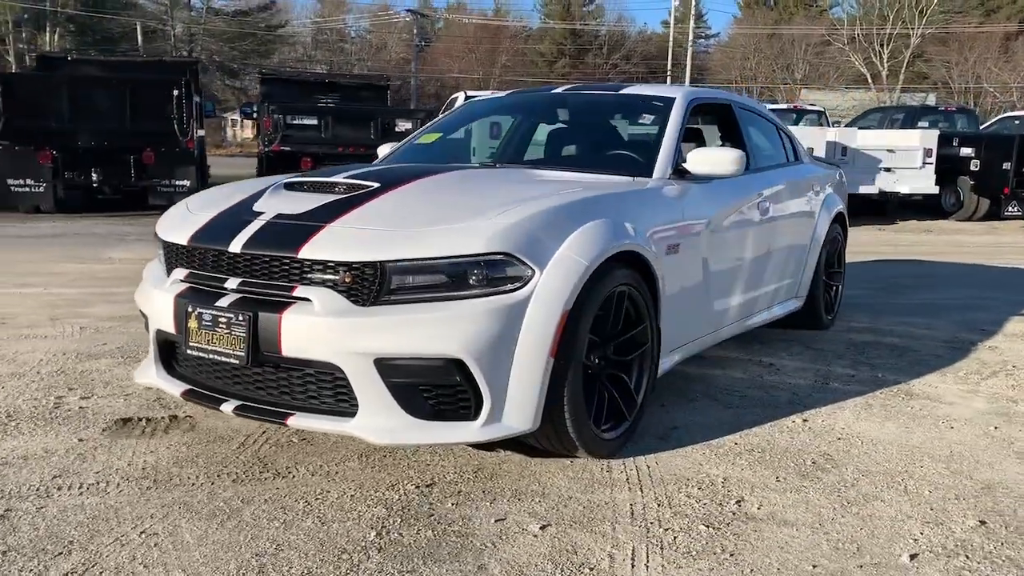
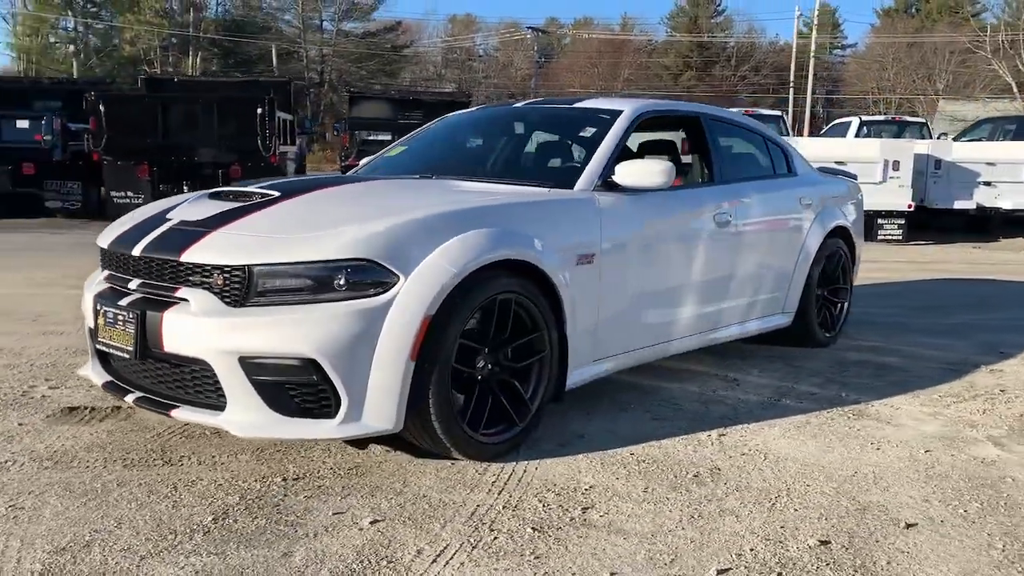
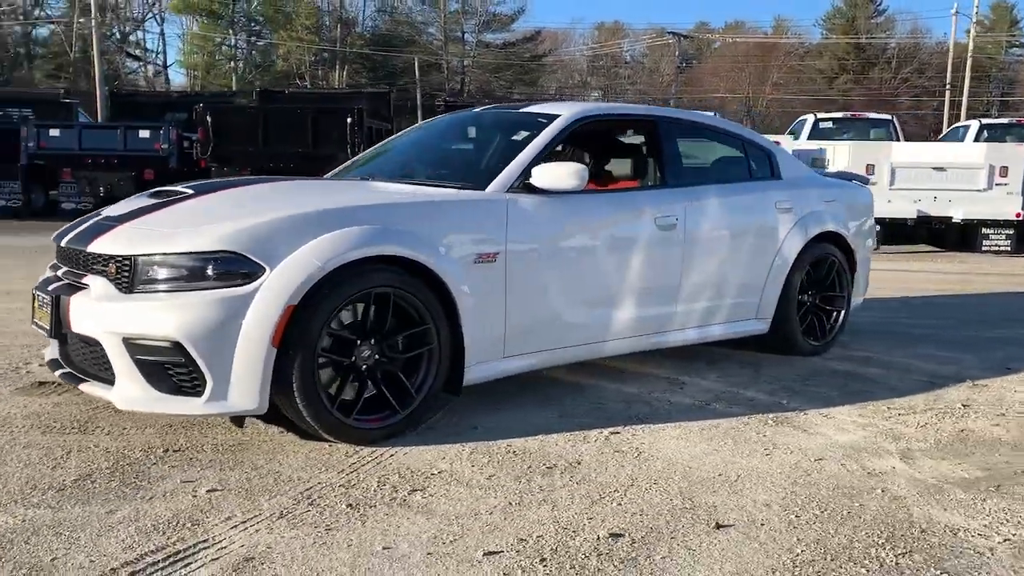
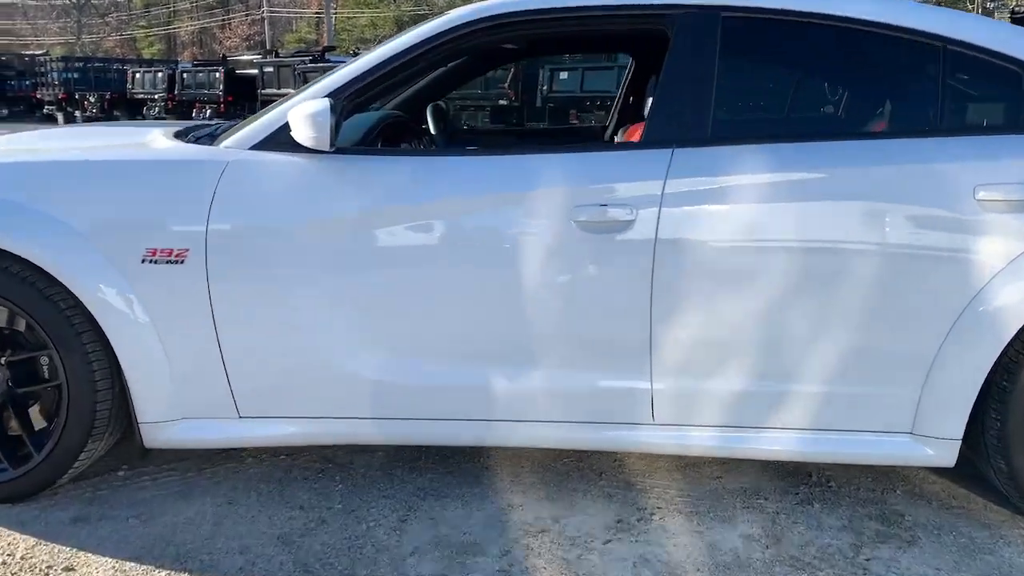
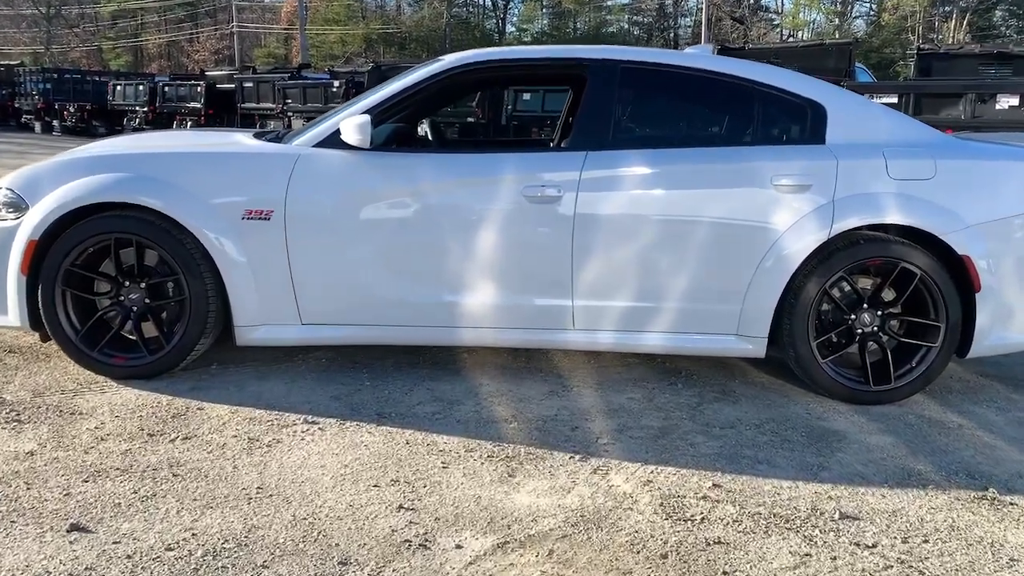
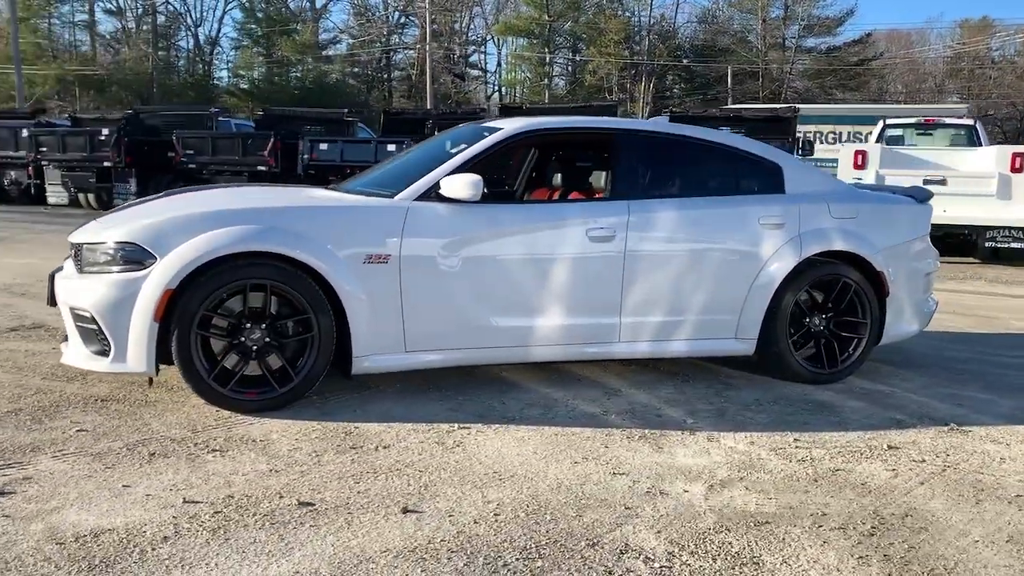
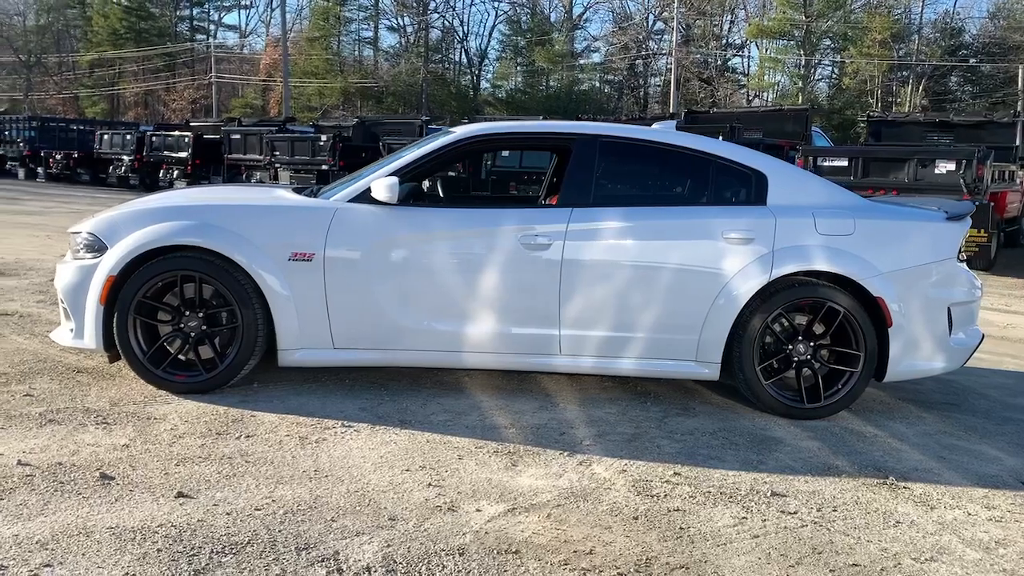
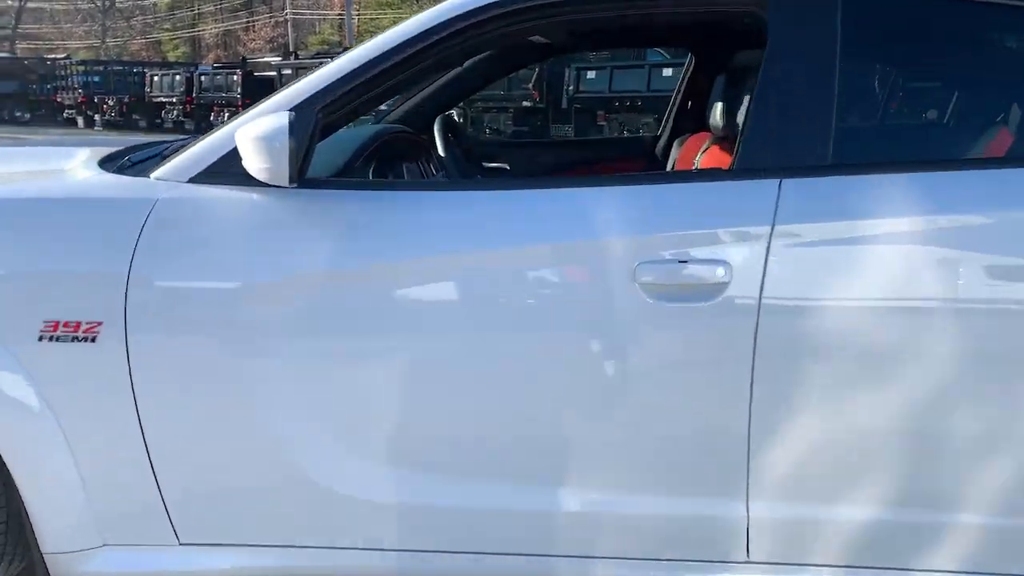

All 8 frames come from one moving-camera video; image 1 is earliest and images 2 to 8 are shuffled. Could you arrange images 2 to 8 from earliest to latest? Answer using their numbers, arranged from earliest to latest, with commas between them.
2, 3, 6, 7, 5, 4, 8
